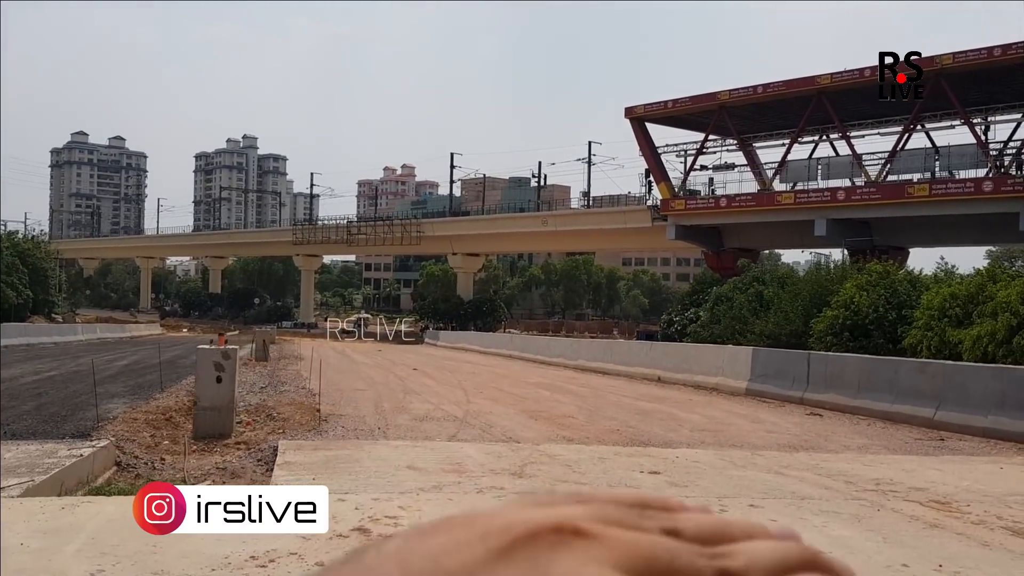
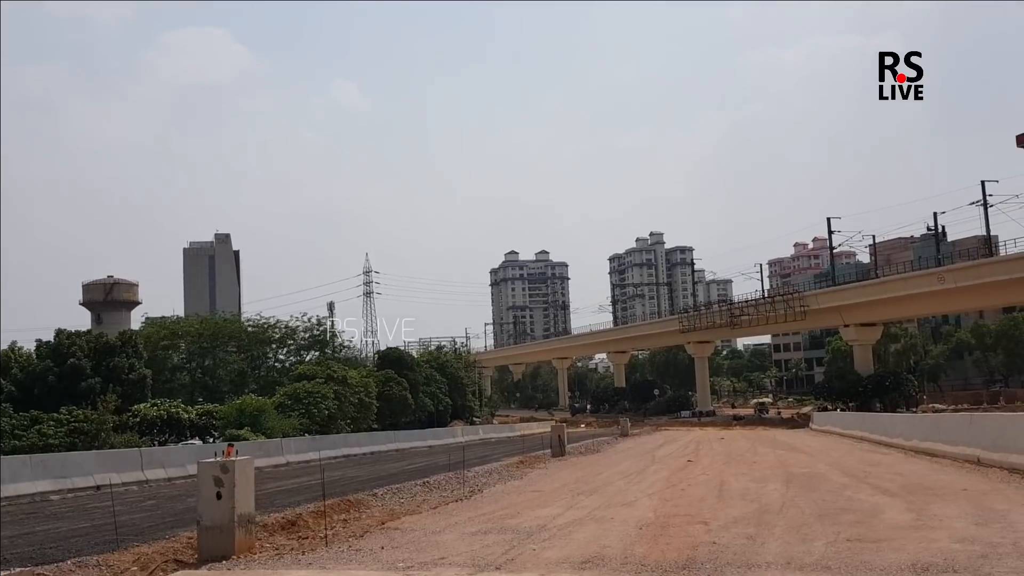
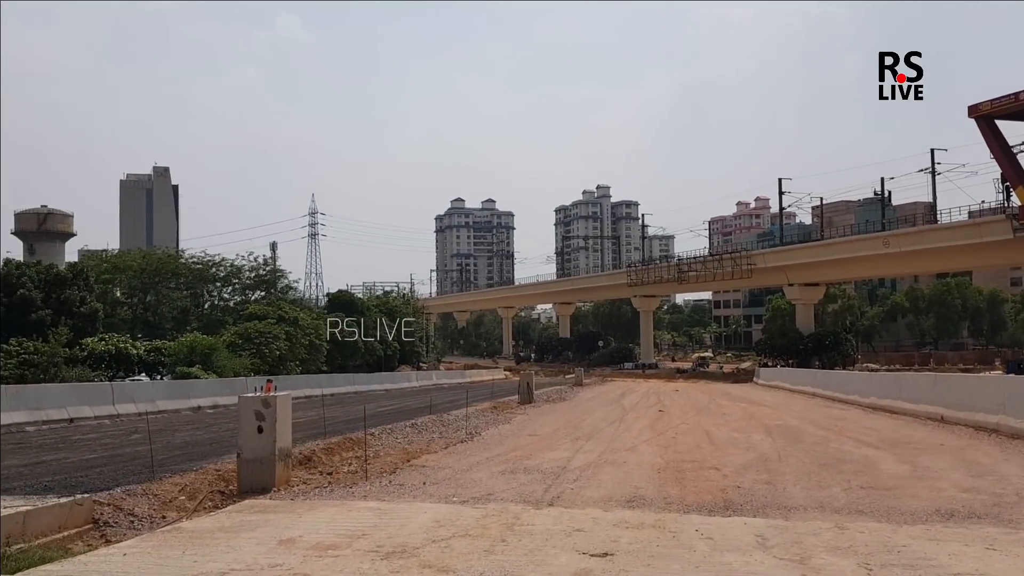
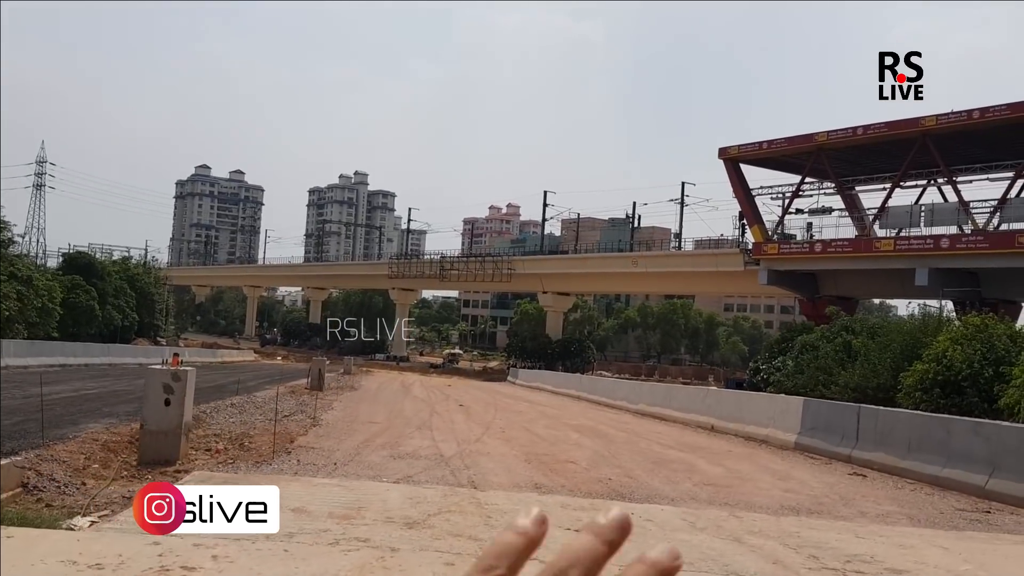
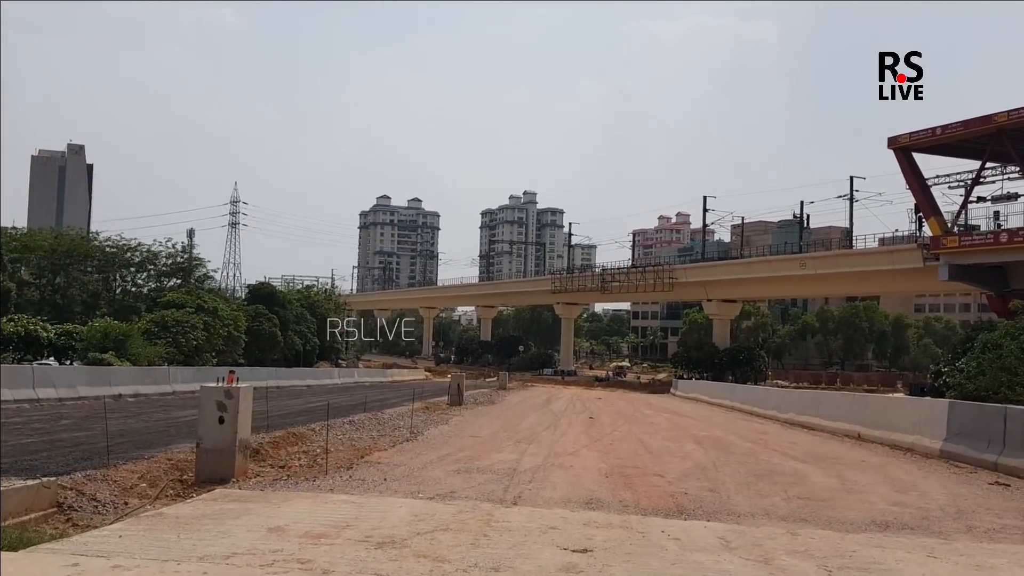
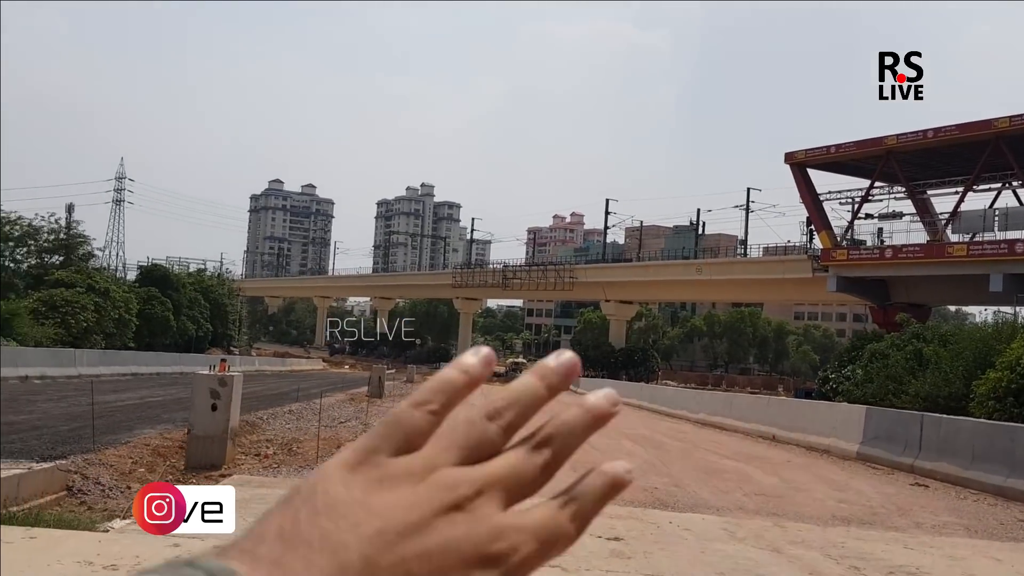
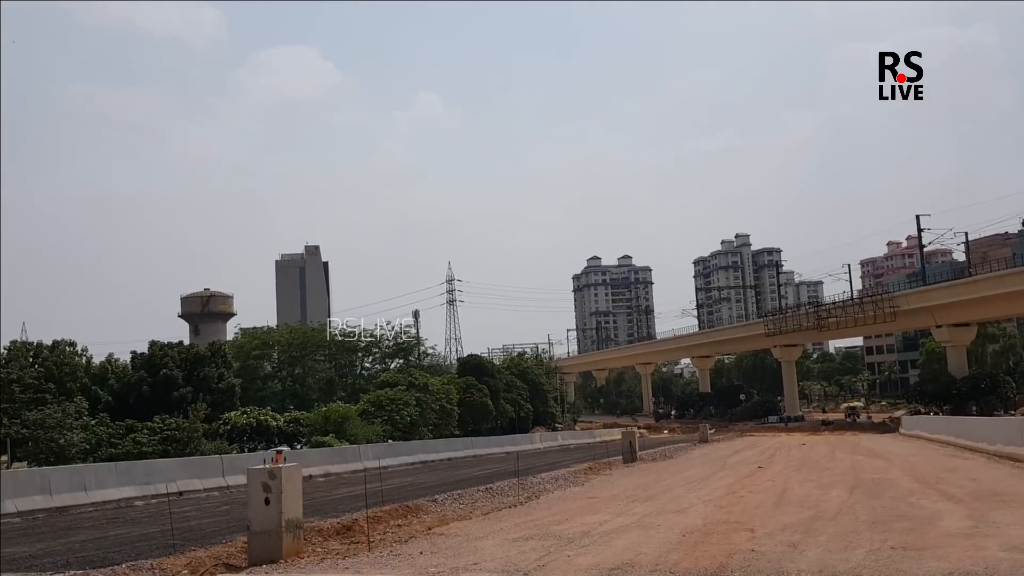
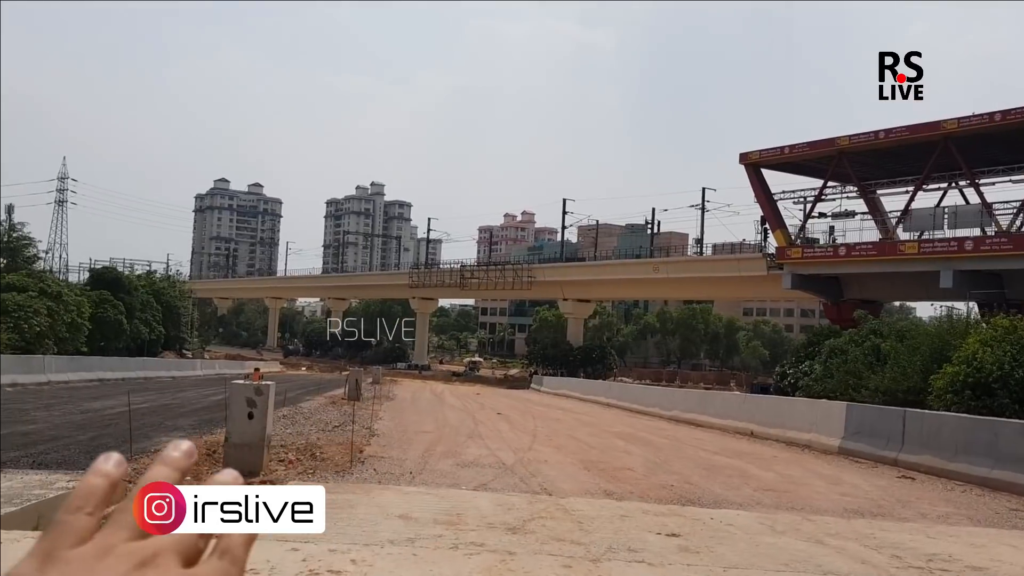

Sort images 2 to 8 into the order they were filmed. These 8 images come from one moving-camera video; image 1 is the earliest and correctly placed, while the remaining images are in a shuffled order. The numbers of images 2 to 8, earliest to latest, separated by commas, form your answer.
8, 4, 6, 5, 3, 2, 7
